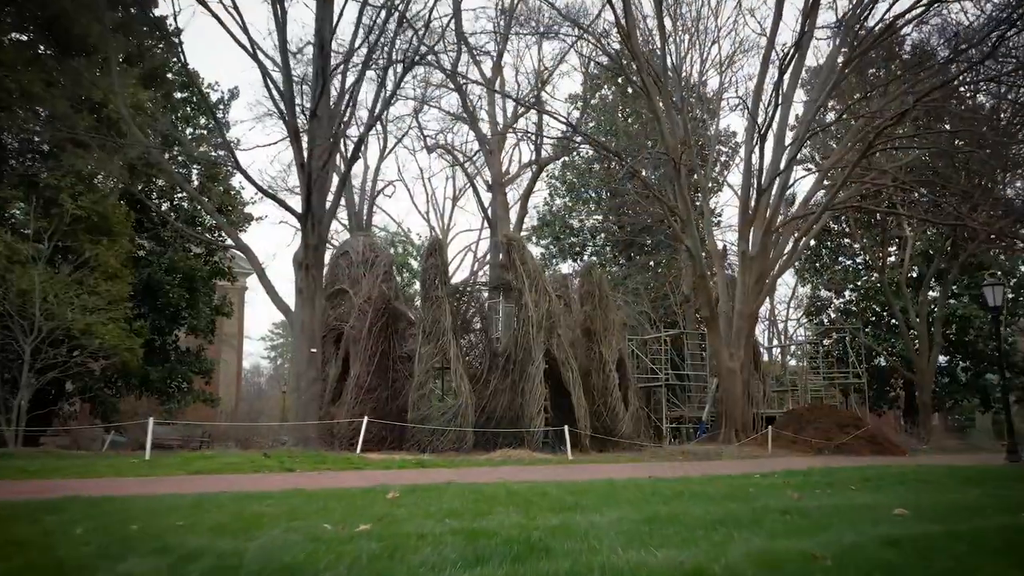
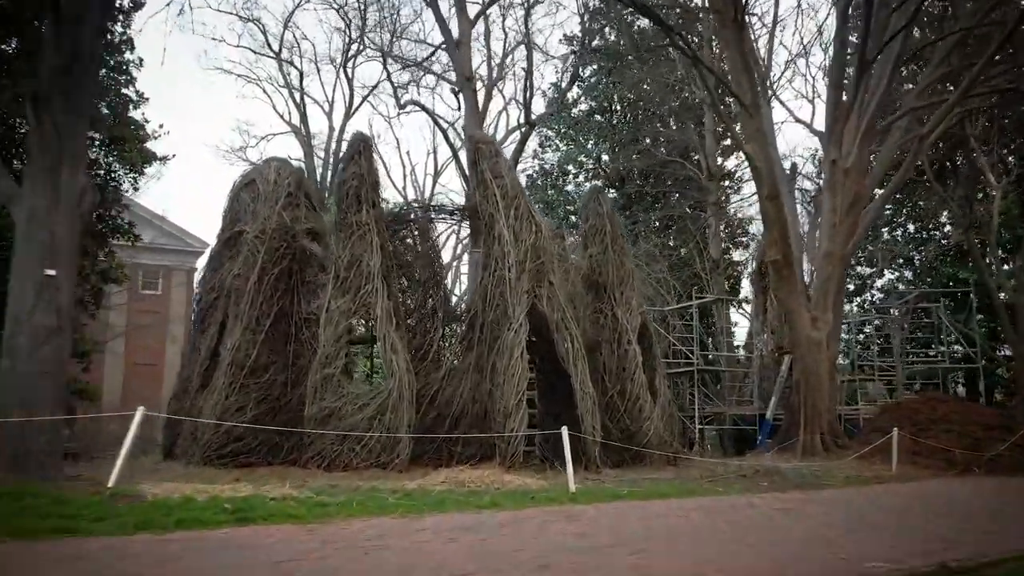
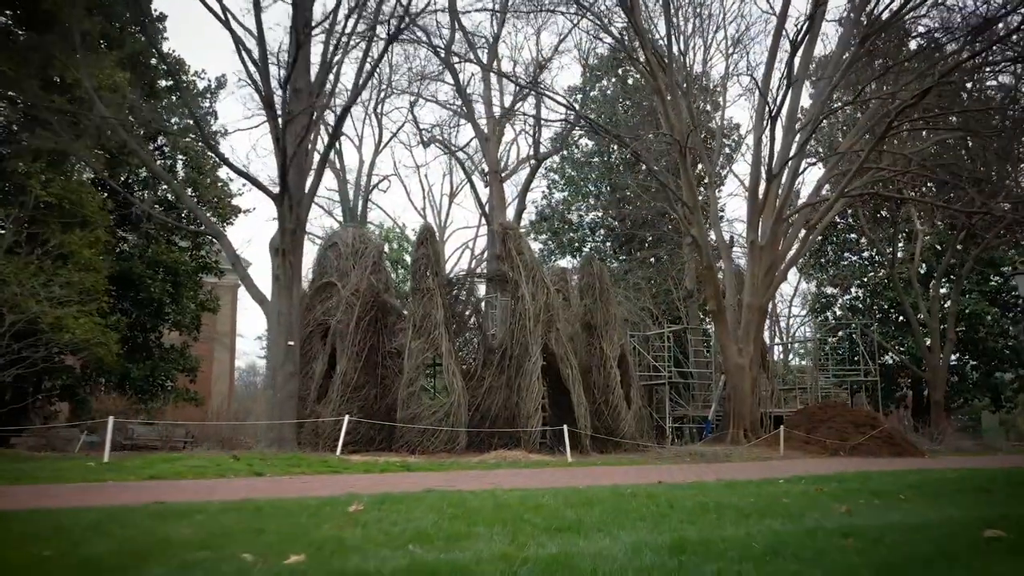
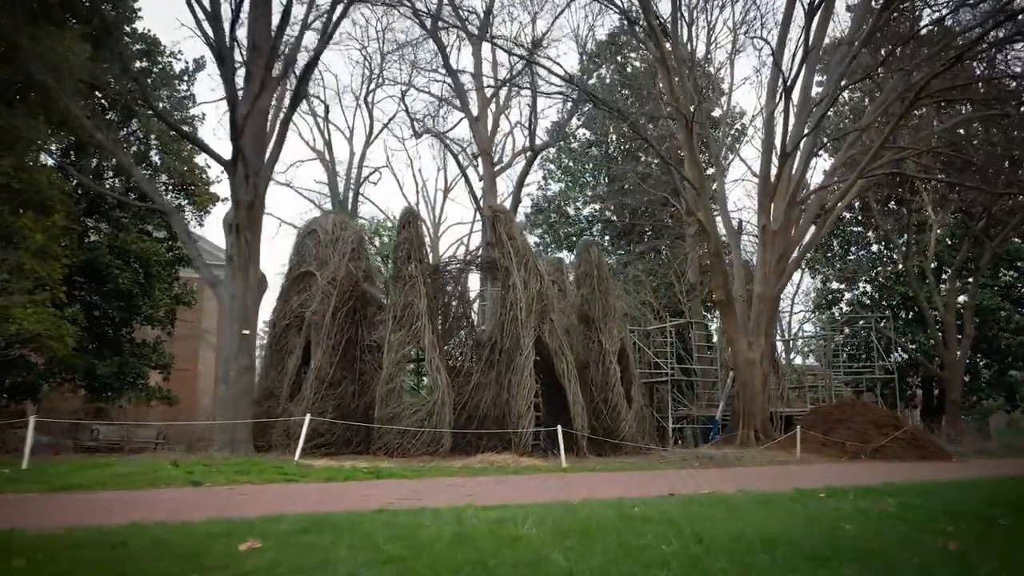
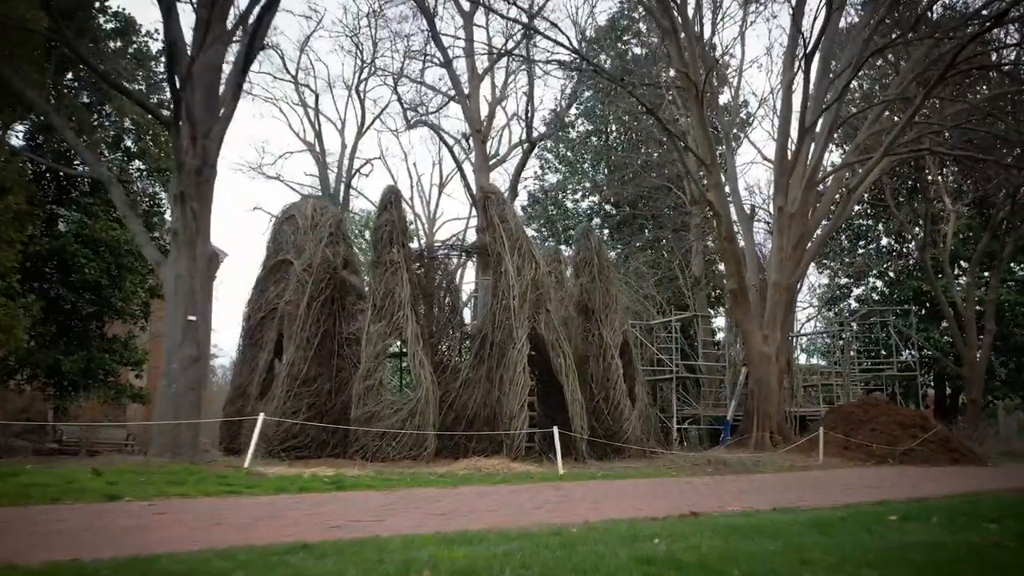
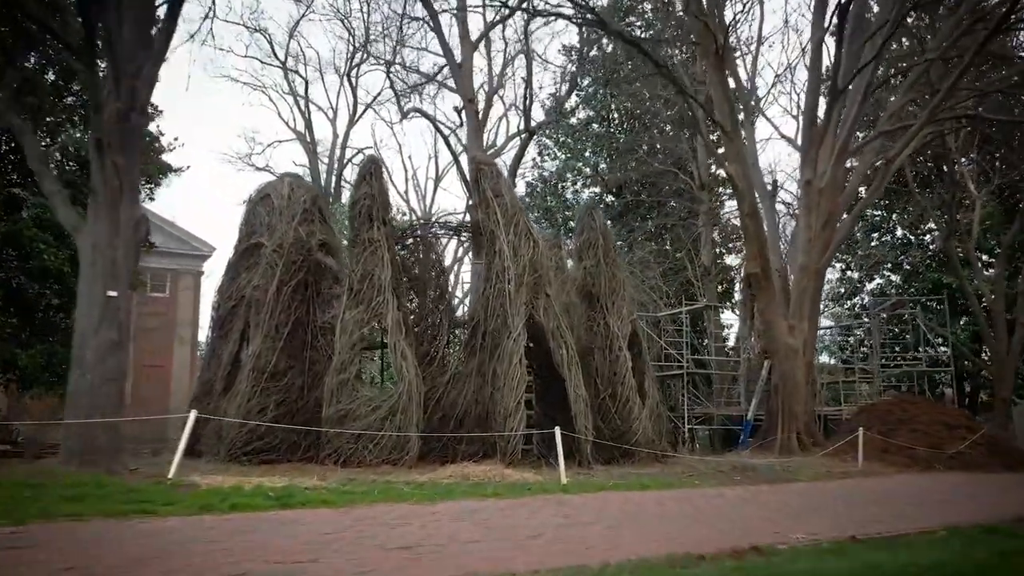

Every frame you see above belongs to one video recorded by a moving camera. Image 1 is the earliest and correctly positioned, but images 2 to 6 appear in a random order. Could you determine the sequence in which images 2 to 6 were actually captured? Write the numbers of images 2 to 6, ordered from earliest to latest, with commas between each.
3, 4, 5, 6, 2
